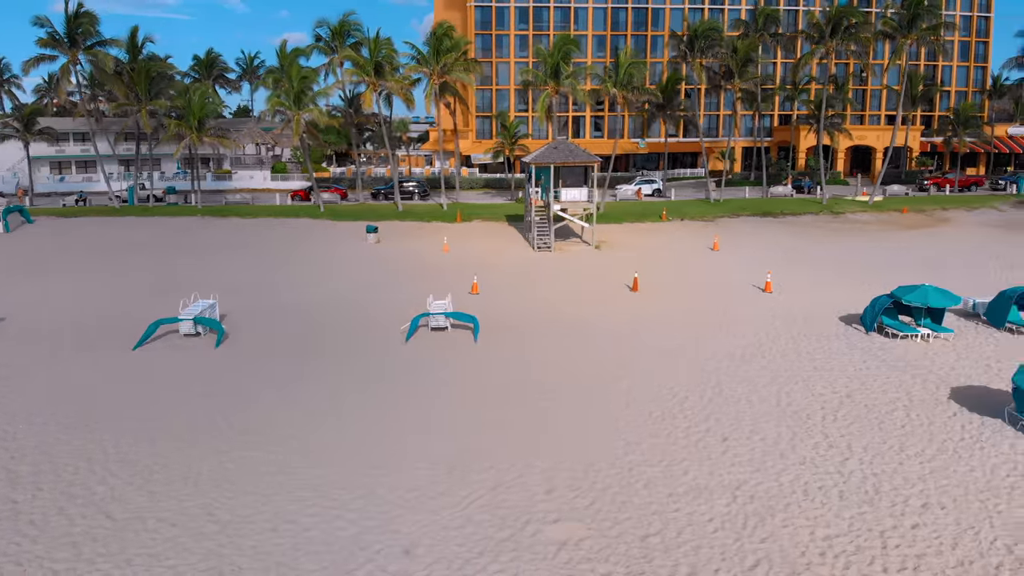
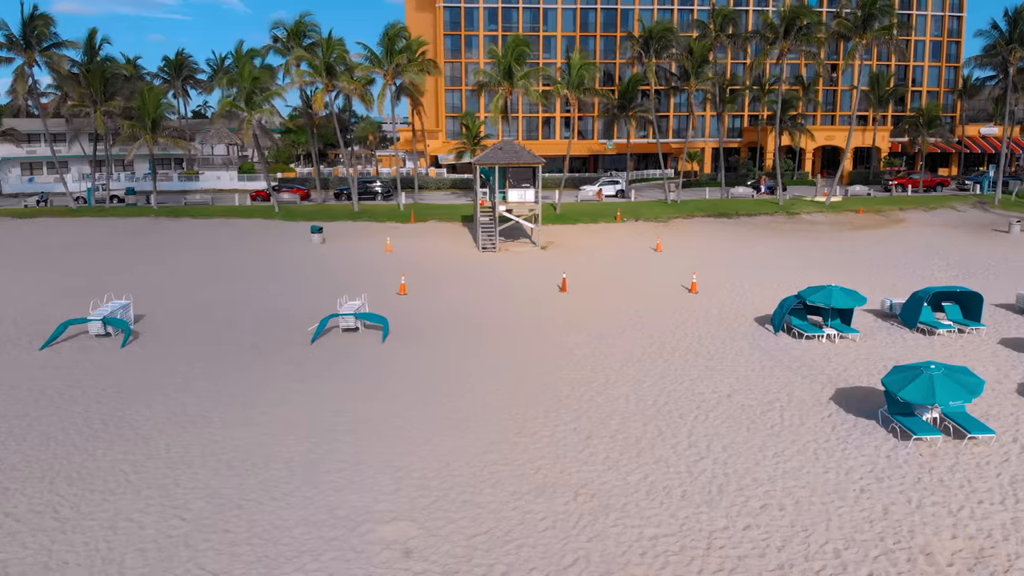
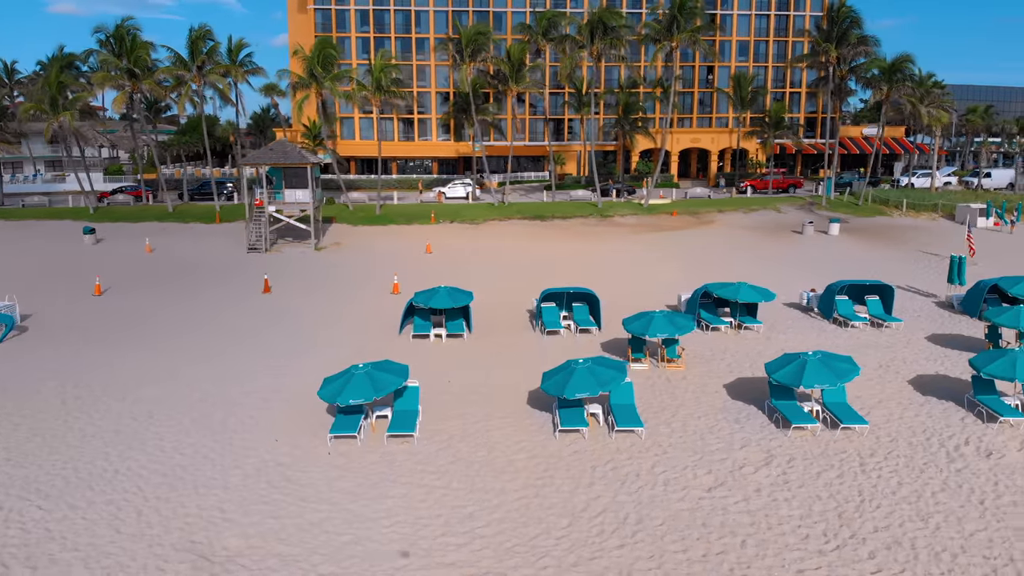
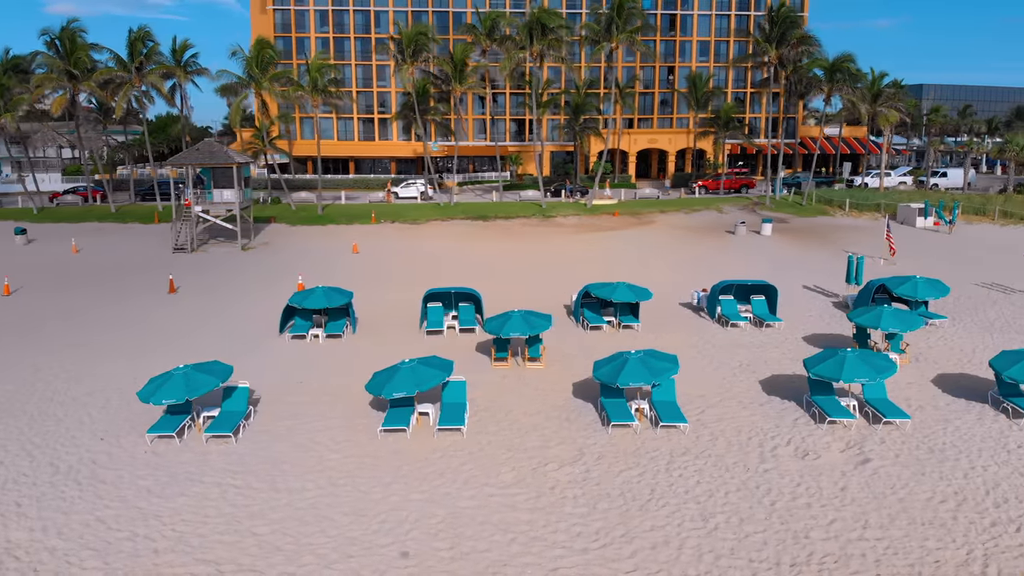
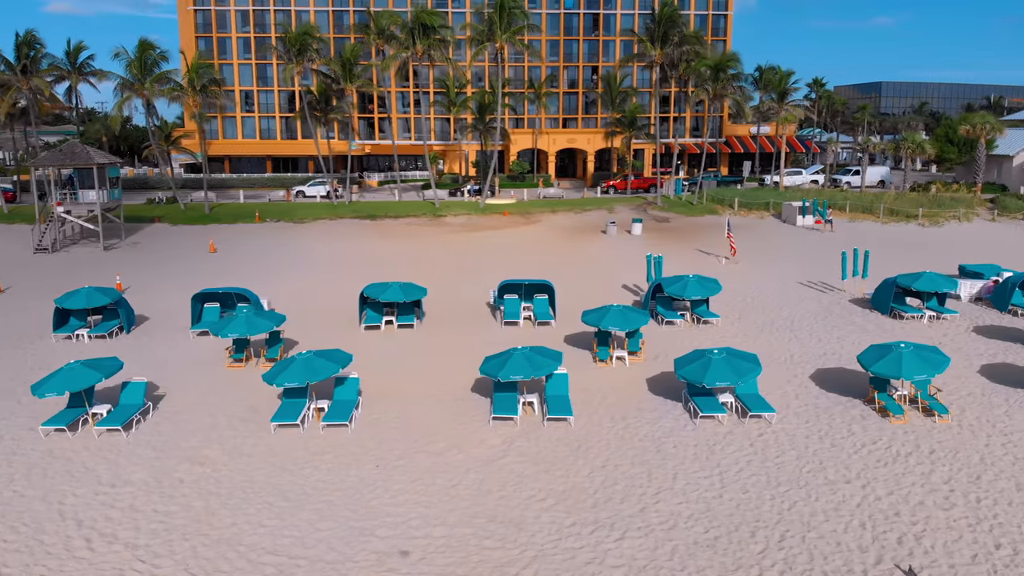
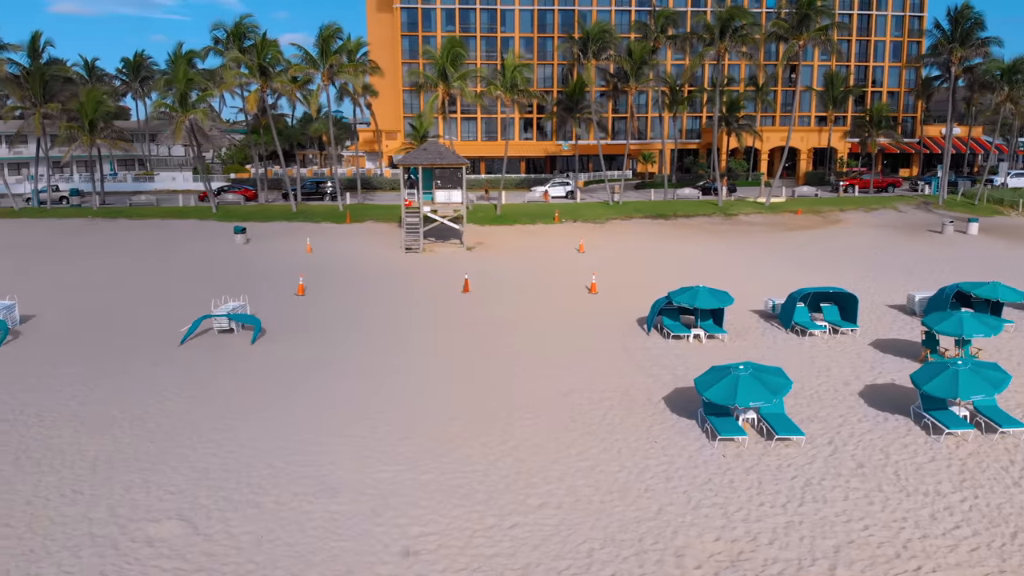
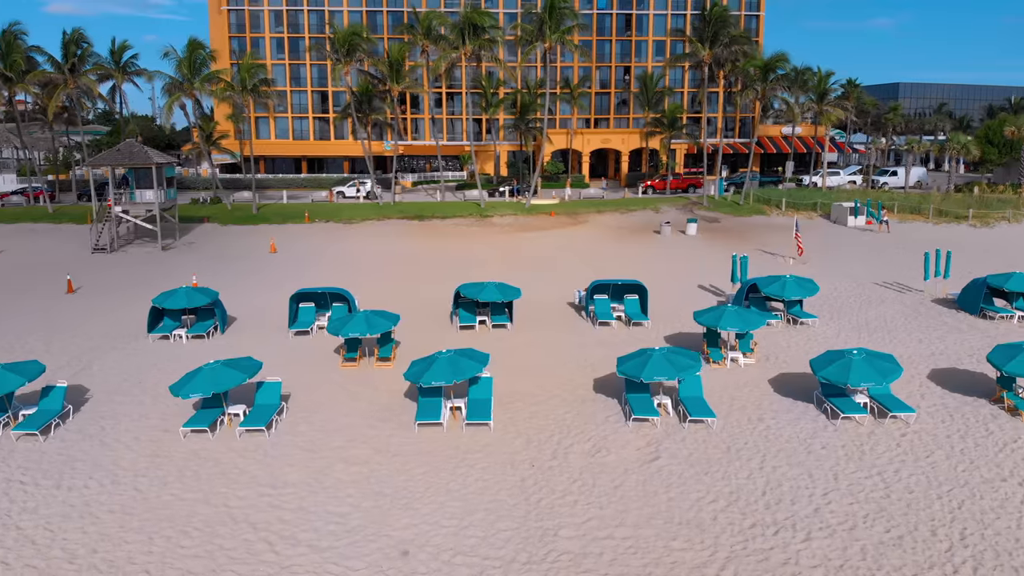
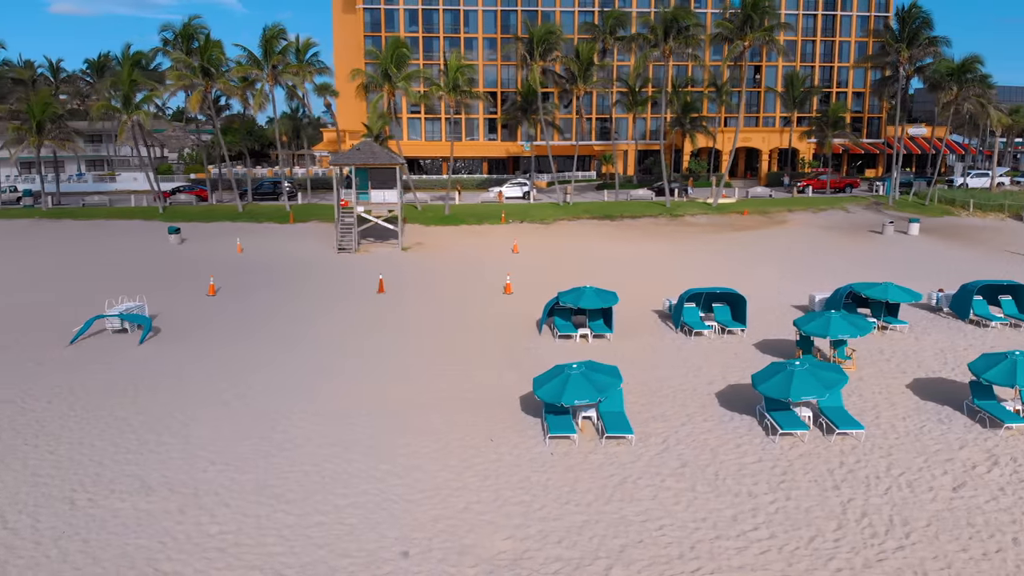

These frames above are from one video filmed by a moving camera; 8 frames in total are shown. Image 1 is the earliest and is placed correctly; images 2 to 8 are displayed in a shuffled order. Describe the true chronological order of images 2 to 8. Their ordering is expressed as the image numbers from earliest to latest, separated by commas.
2, 6, 8, 3, 4, 7, 5
